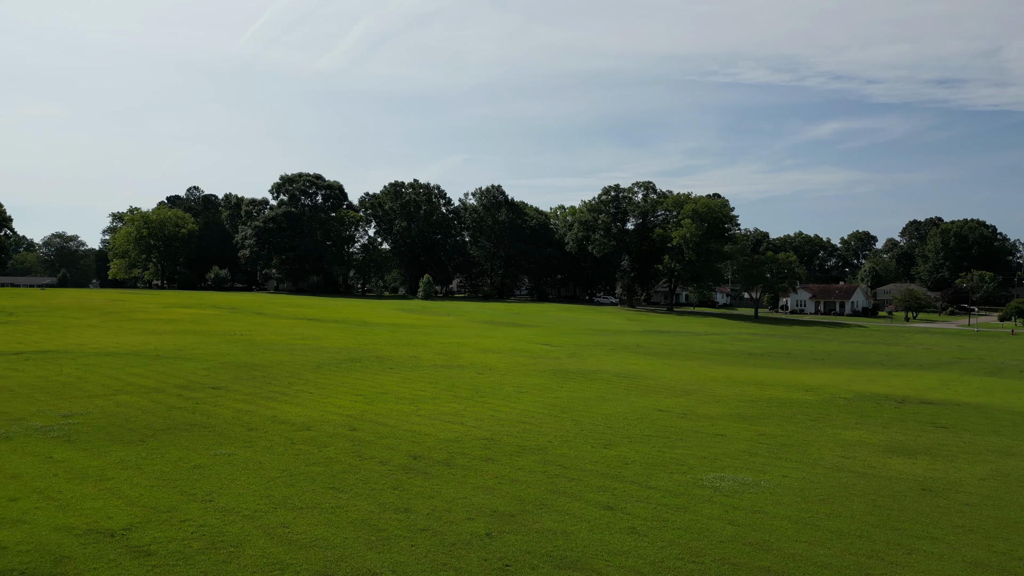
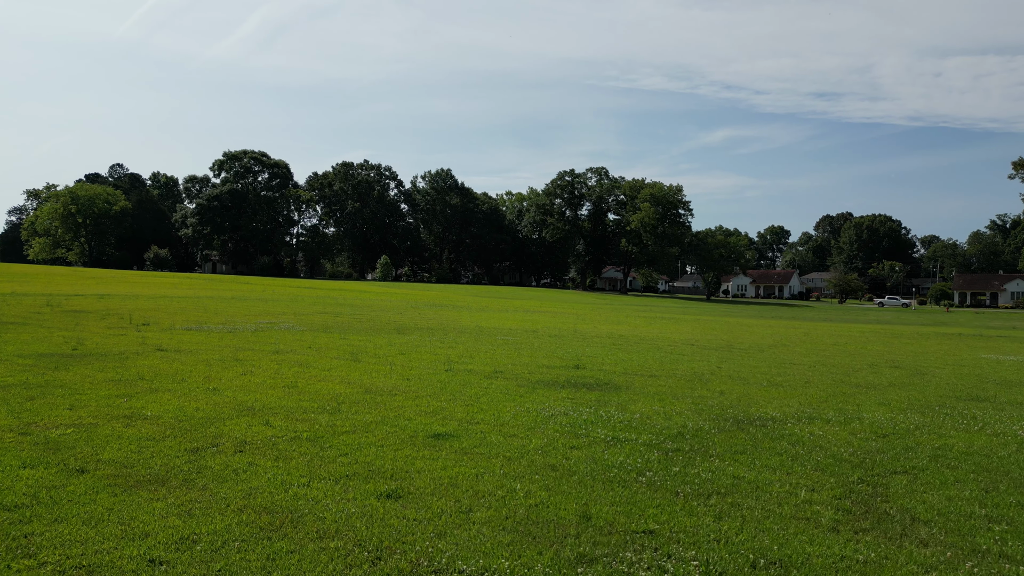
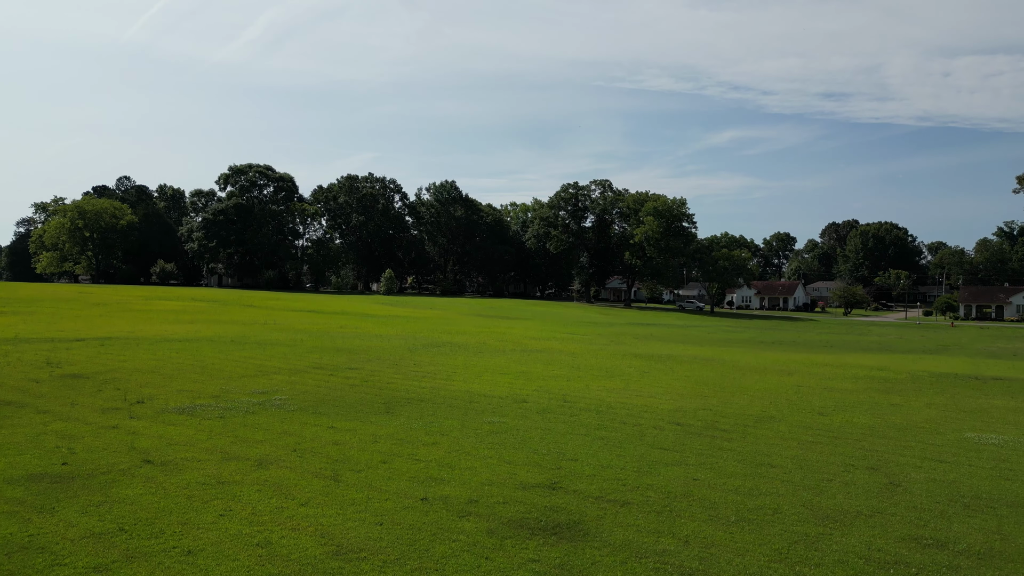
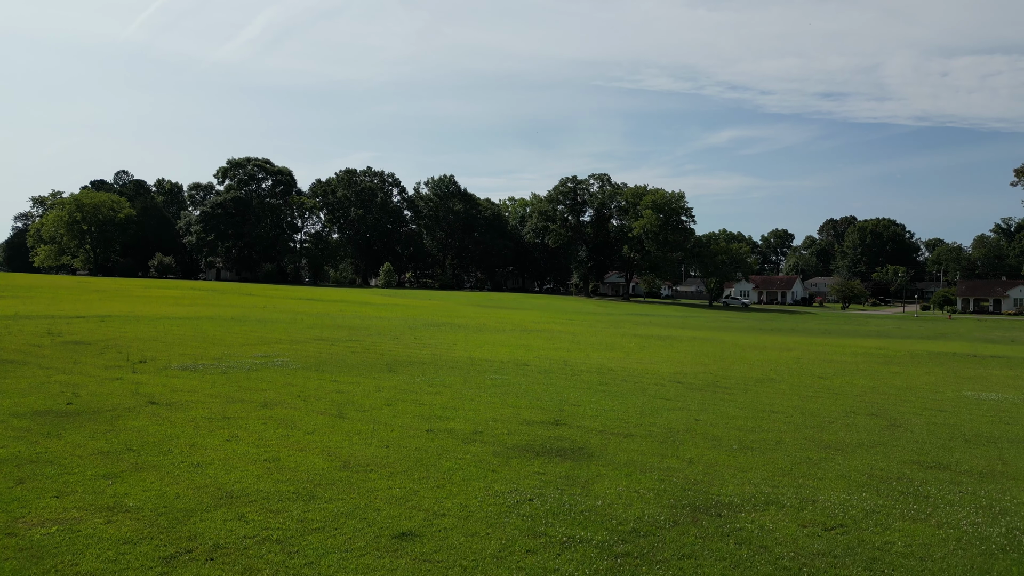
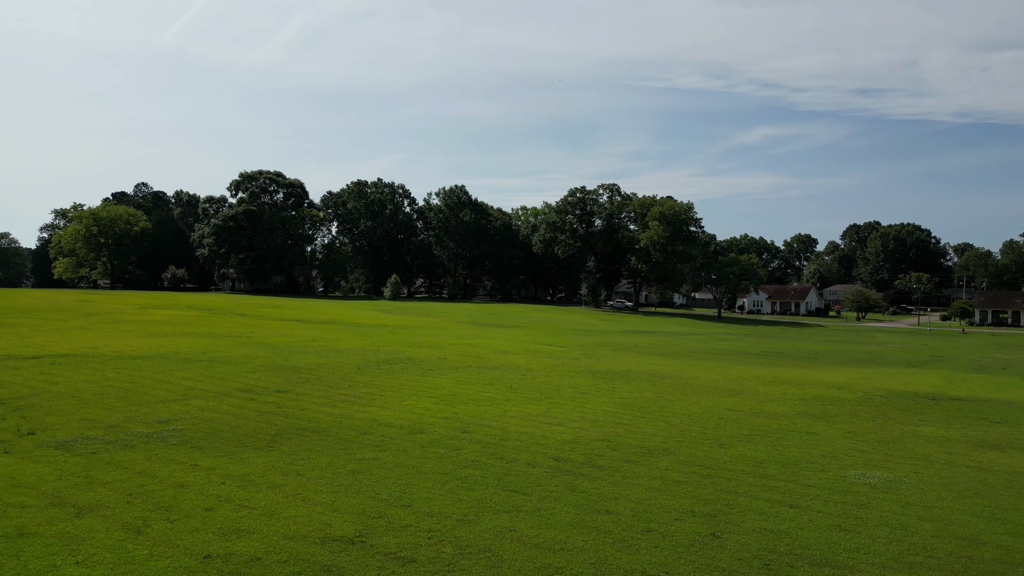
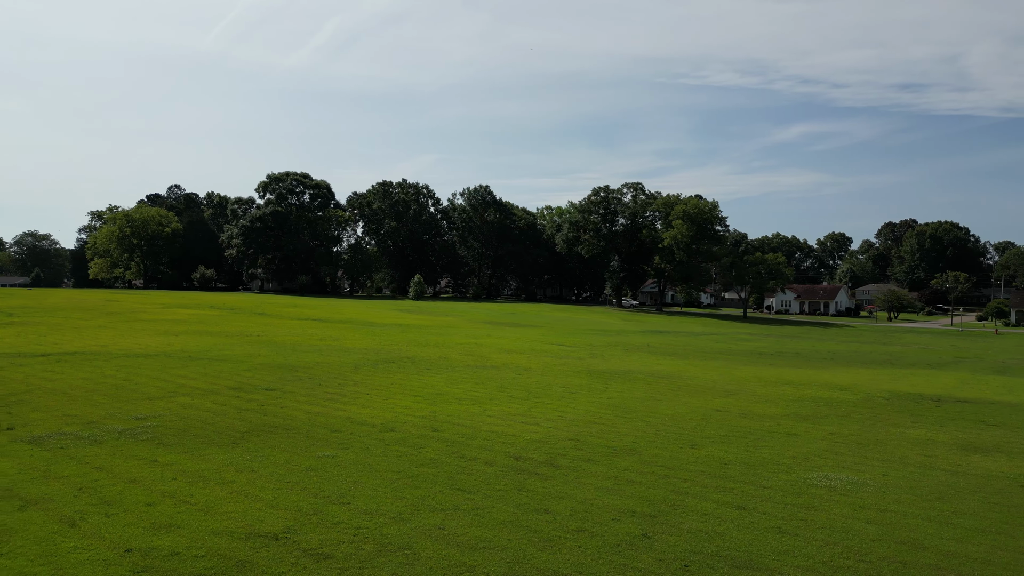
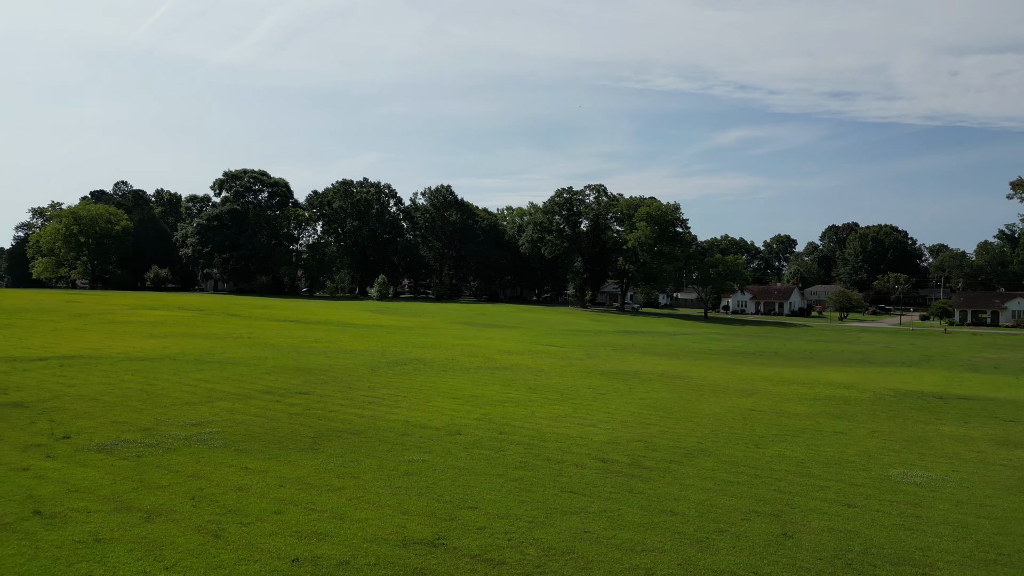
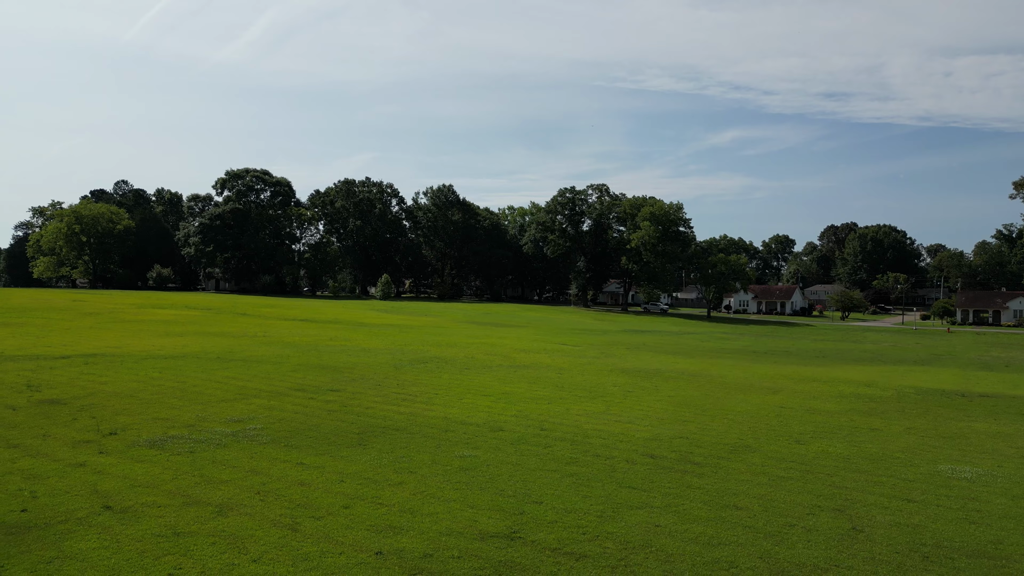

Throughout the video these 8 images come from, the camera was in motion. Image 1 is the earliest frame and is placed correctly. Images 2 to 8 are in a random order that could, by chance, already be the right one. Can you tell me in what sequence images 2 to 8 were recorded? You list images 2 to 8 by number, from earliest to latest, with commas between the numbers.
6, 5, 7, 8, 3, 4, 2
